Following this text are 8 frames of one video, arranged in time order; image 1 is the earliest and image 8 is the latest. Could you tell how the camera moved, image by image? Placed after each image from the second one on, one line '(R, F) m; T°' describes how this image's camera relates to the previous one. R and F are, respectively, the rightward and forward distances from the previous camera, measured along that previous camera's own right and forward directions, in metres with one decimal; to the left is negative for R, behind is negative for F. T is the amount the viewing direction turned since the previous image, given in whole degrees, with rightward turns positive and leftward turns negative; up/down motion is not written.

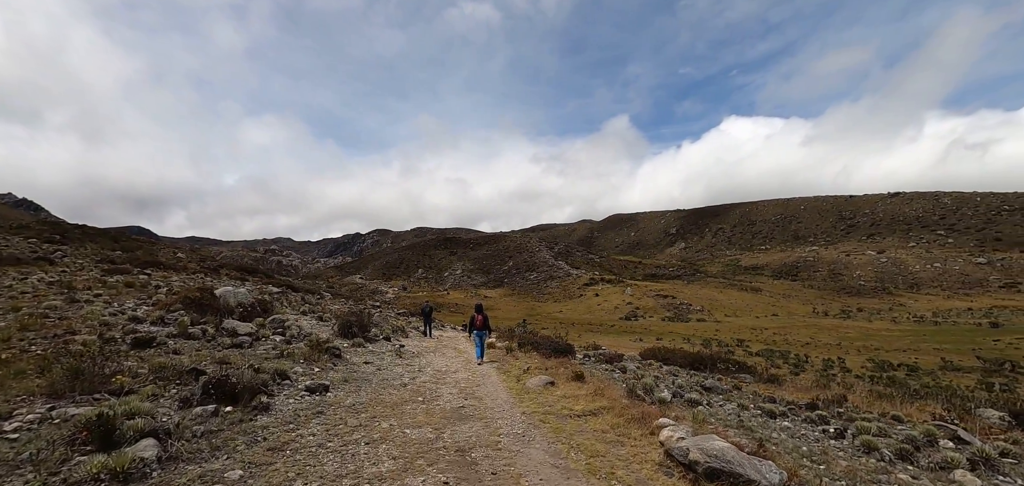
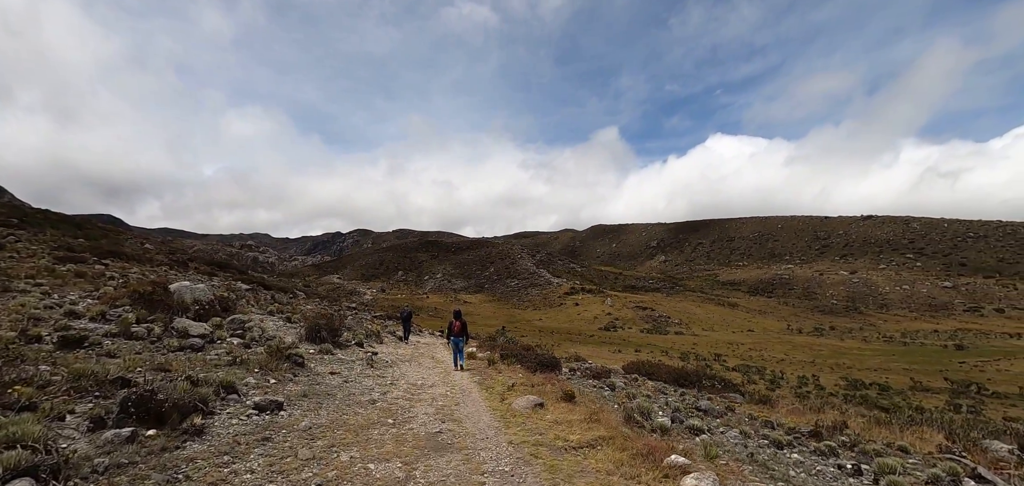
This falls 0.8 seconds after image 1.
(-0.2, +1.1) m; +2°
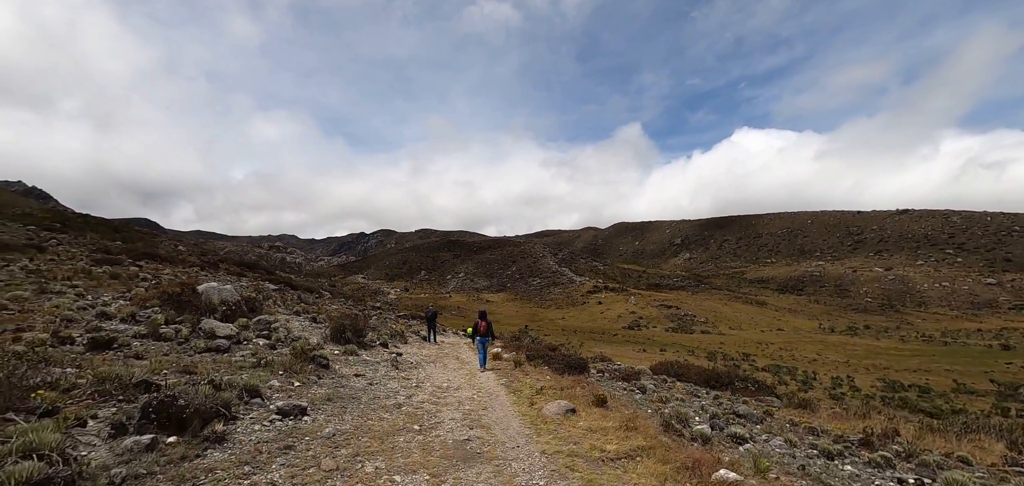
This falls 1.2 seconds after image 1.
(-0.1, +0.4) m; -3°
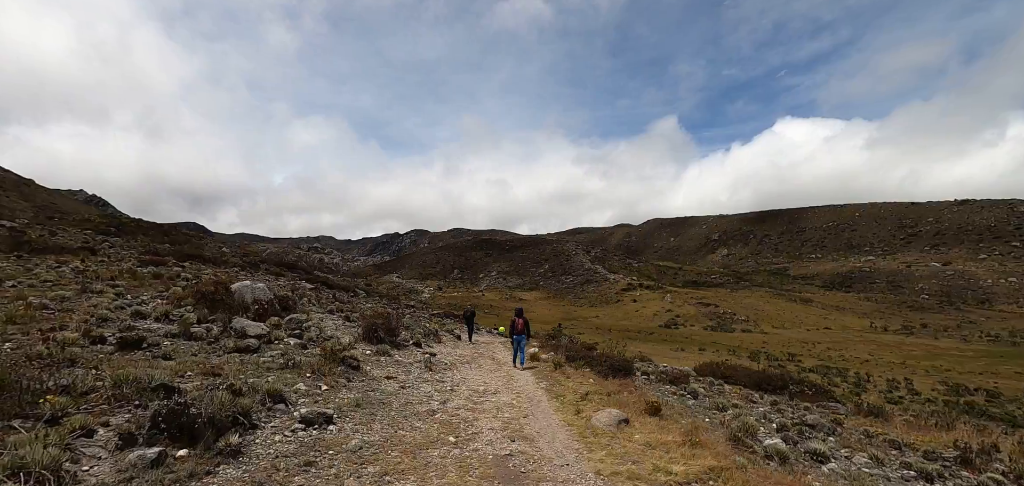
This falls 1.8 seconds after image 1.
(-0.2, +0.8) m; -4°
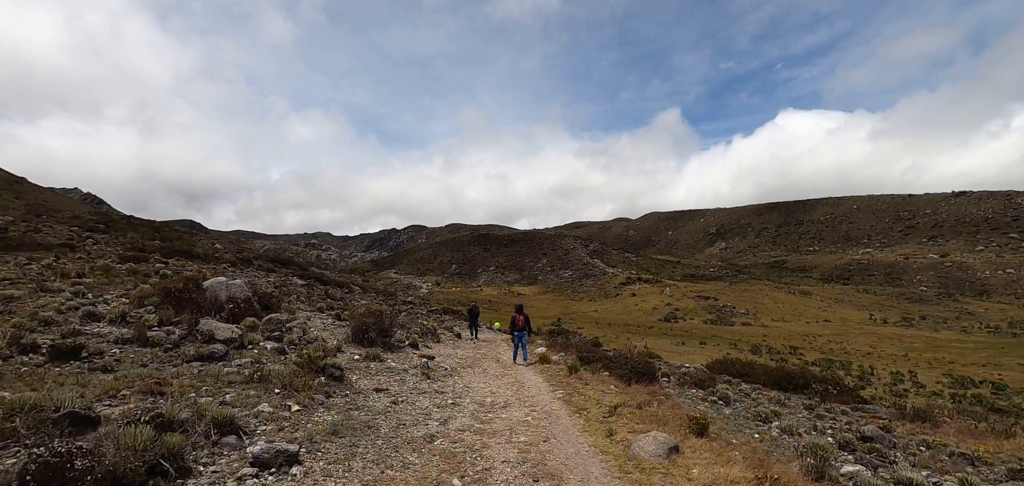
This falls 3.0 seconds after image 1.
(-0.3, +1.6) m; 0°
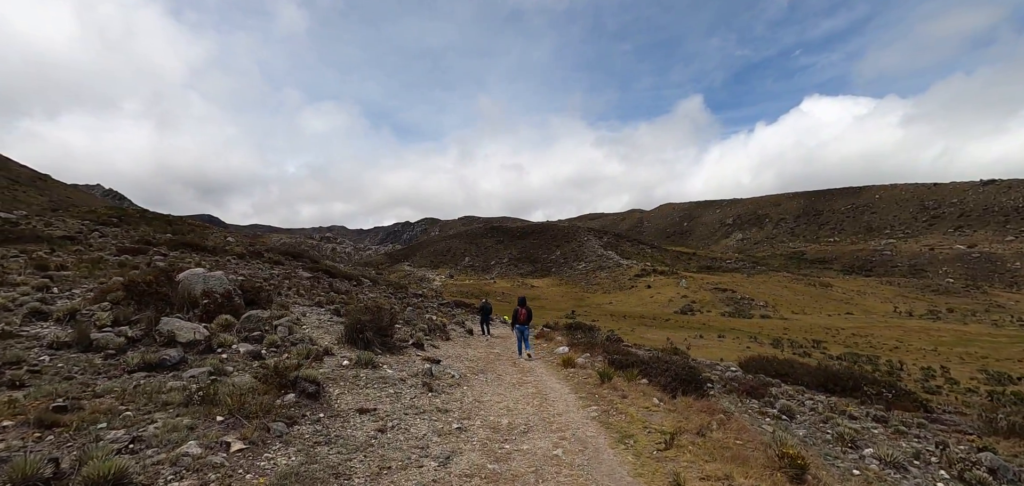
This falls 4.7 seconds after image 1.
(-0.1, +2.0) m; -2°
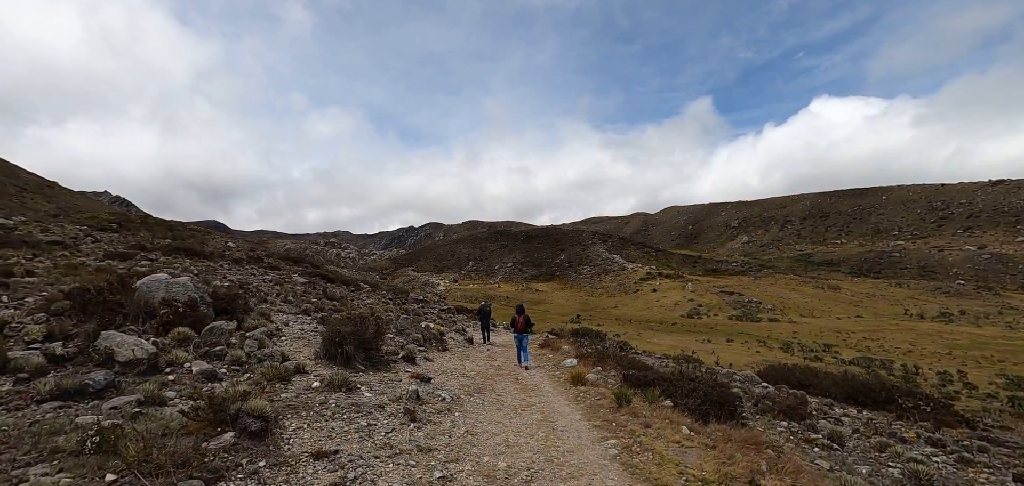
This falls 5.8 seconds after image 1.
(+0.1, +1.4) m; 0°
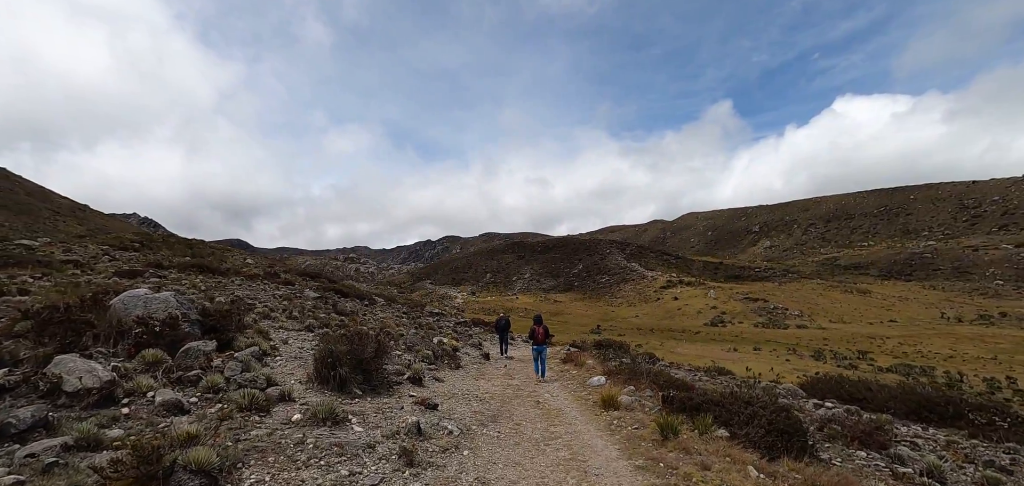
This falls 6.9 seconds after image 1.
(0.0, +1.4) m; -2°
